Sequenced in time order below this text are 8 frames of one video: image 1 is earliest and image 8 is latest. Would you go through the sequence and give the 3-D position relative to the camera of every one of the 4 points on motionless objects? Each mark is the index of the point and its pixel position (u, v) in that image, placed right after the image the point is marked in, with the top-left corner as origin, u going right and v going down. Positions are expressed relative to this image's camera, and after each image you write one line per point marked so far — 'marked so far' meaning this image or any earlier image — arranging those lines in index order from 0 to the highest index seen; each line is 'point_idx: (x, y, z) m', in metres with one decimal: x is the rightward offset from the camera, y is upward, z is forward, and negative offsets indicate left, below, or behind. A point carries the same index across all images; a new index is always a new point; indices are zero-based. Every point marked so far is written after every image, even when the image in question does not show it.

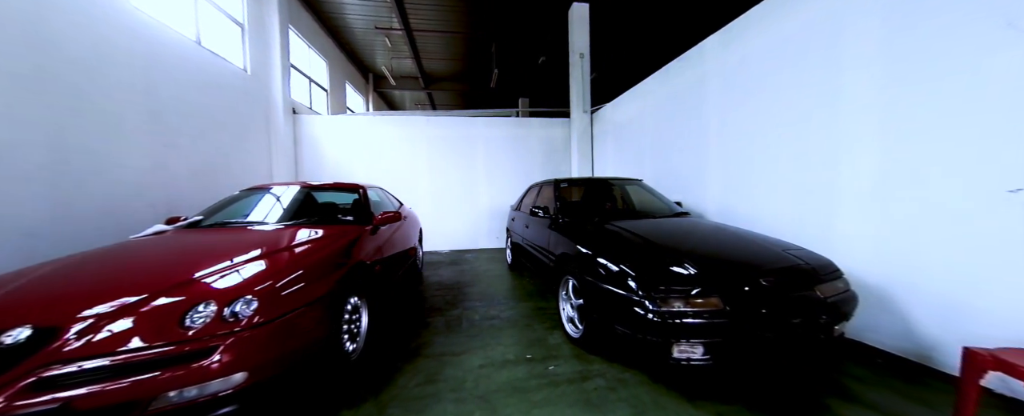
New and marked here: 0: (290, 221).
0: (-1.8, -0.1, +2.3) m
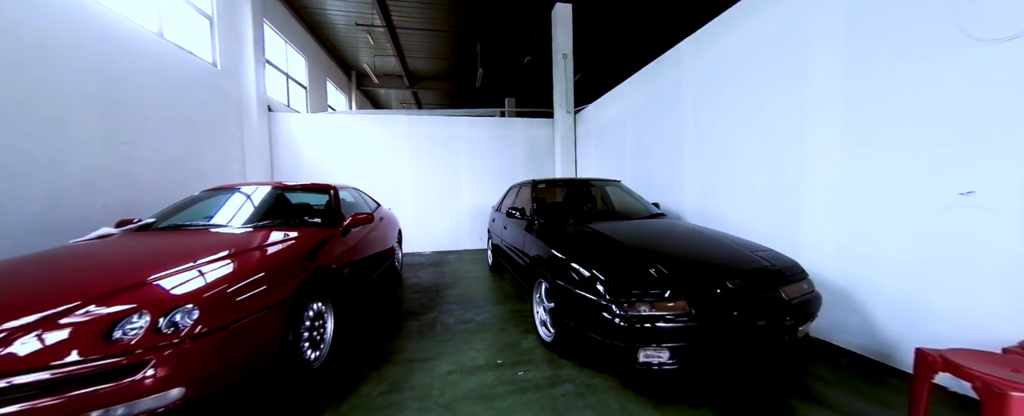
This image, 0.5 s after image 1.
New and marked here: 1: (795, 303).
0: (-2.0, -0.1, +2.2) m
1: (+1.5, -0.5, +1.5) m
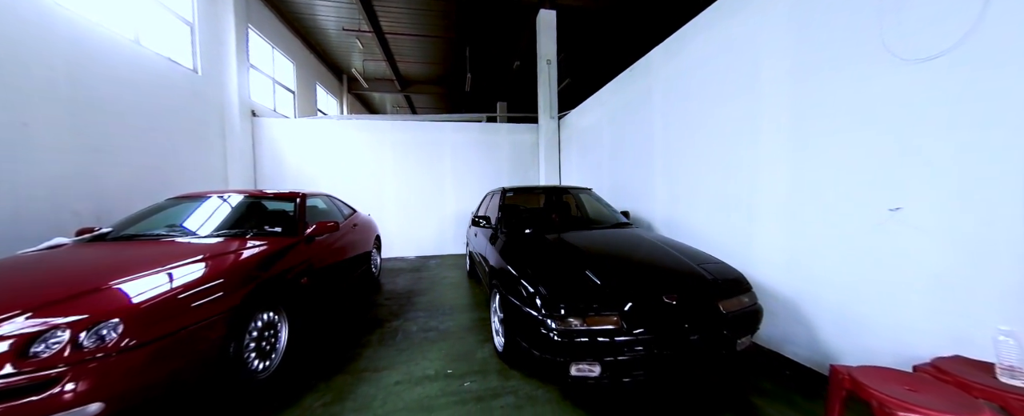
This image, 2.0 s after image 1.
0: (-2.3, -0.2, +2.2) m
1: (+1.2, -0.6, +1.5) m
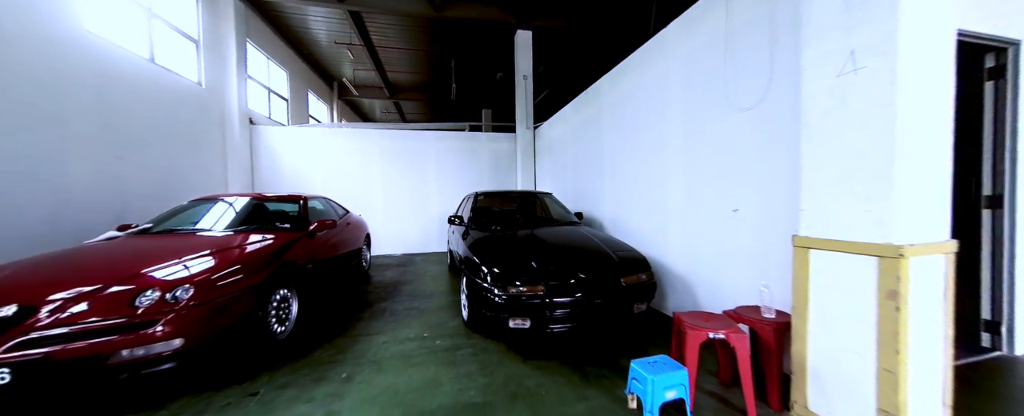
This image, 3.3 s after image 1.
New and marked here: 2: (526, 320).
0: (-2.7, -0.2, +2.7) m
1: (+0.9, -0.6, +2.1) m
2: (+0.1, -0.8, +2.0) m
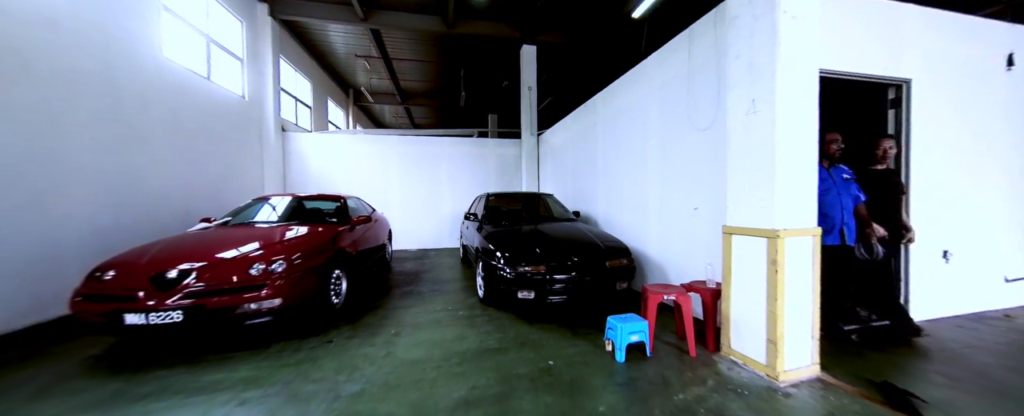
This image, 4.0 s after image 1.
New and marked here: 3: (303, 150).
0: (-2.6, -0.1, +3.3) m
1: (+0.9, -0.6, +2.7) m
2: (+0.2, -0.8, +2.6) m
3: (-4.5, +1.2, +6.3) m
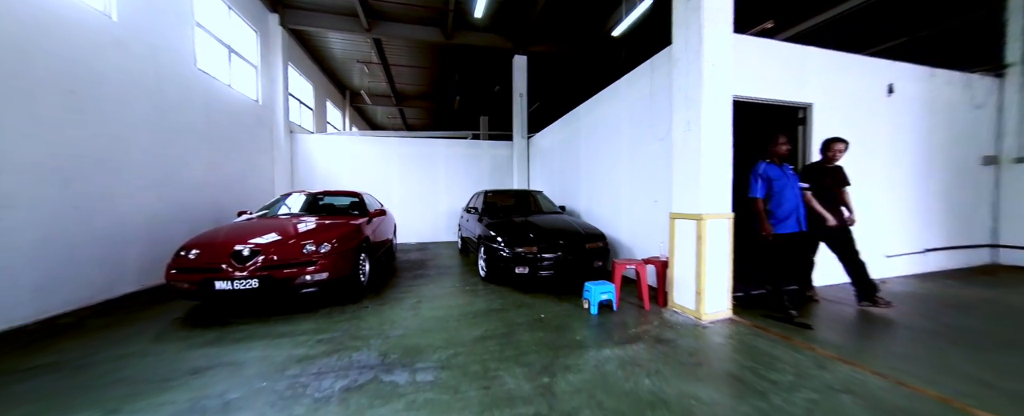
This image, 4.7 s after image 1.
0: (-2.6, -0.1, +3.8) m
1: (+0.9, -0.5, +3.3) m
2: (+0.1, -0.7, +3.2) m
3: (-4.7, +1.3, +6.7) m
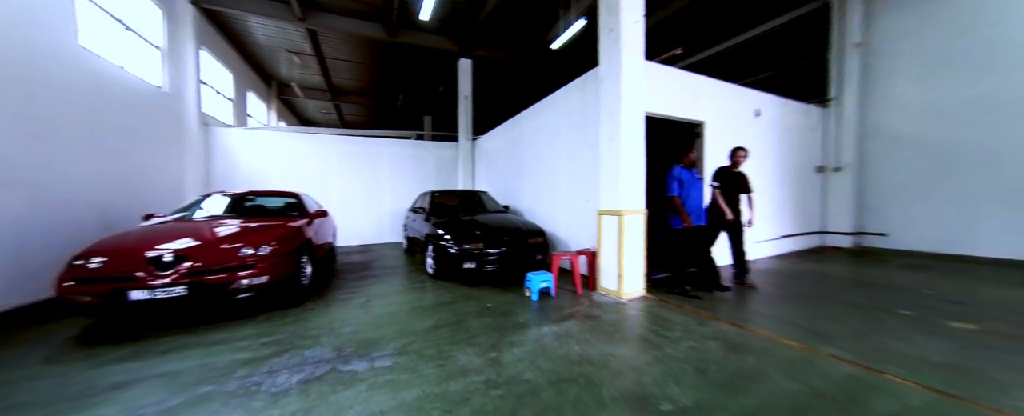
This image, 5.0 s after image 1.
0: (-3.3, -0.1, +3.5) m
1: (+0.3, -0.5, +3.7) m
2: (-0.4, -0.7, +3.4) m
3: (-5.8, +1.3, +6.0) m
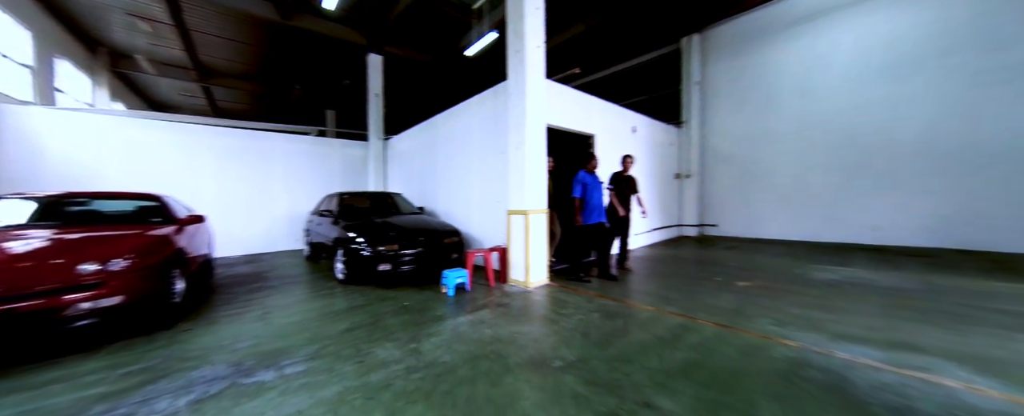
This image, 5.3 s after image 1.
0: (-4.2, -0.2, +2.7) m
1: (-0.8, -0.5, +3.9) m
2: (-1.4, -0.7, +3.4) m
3: (-7.3, +1.2, +4.4) m
